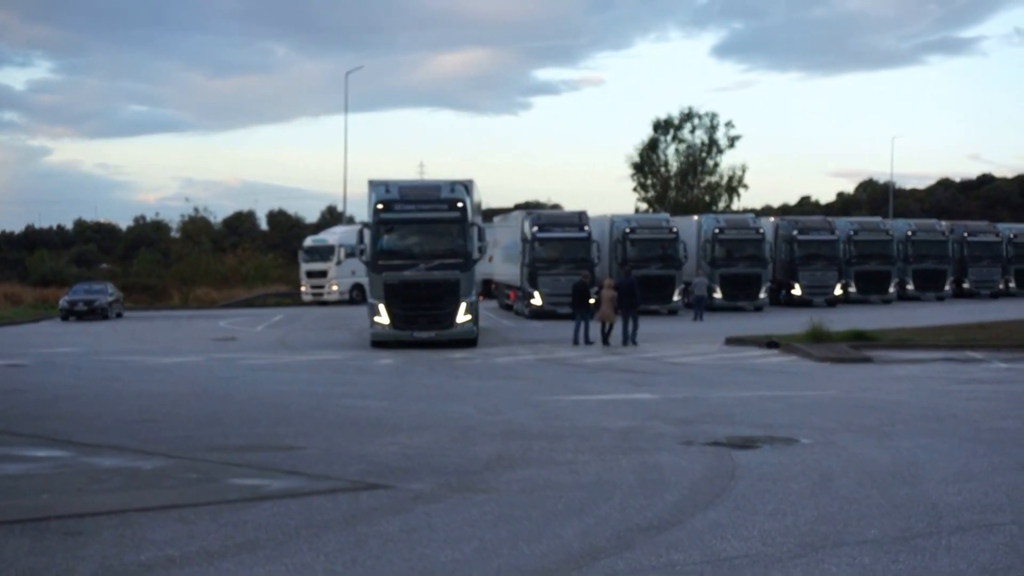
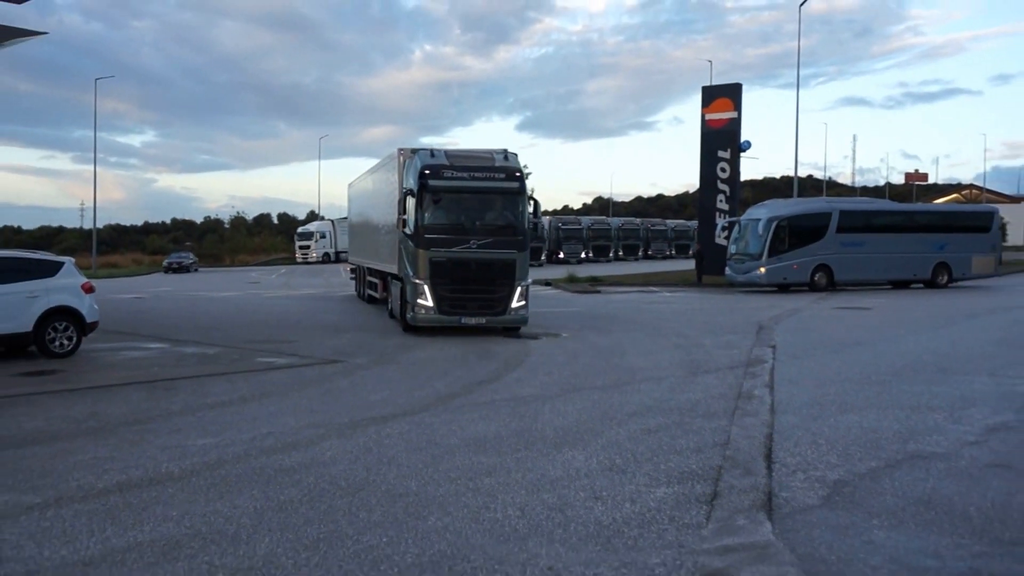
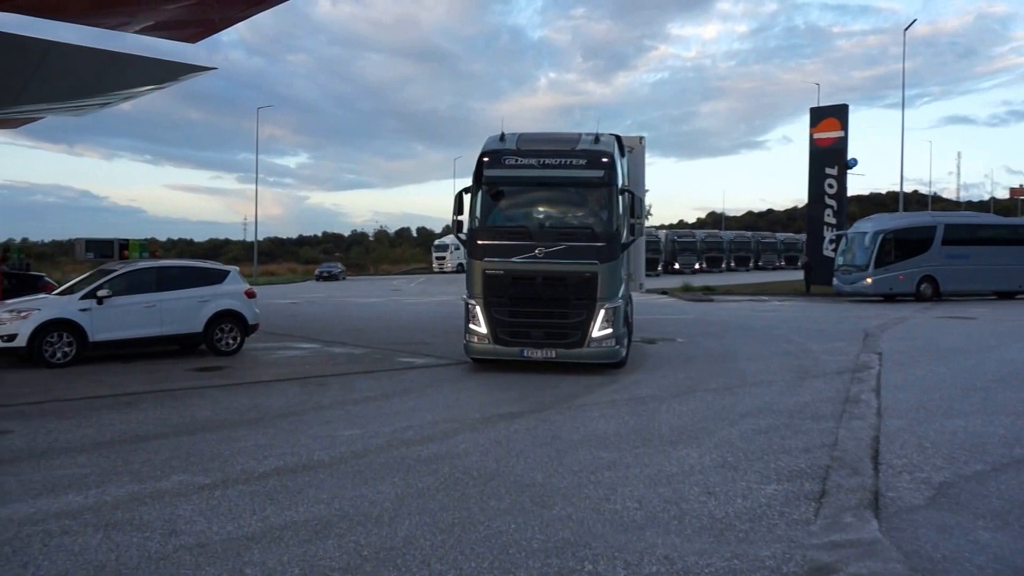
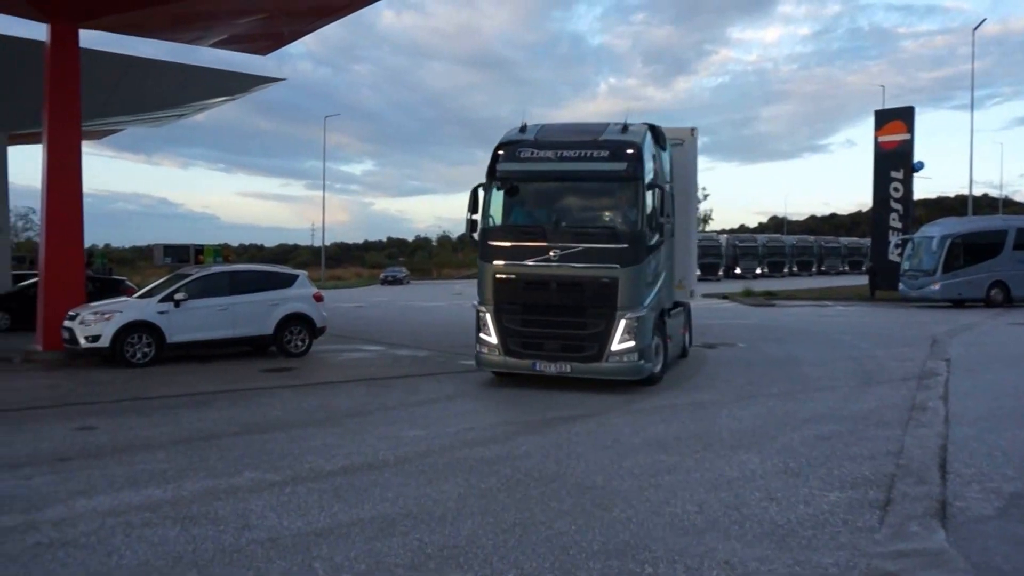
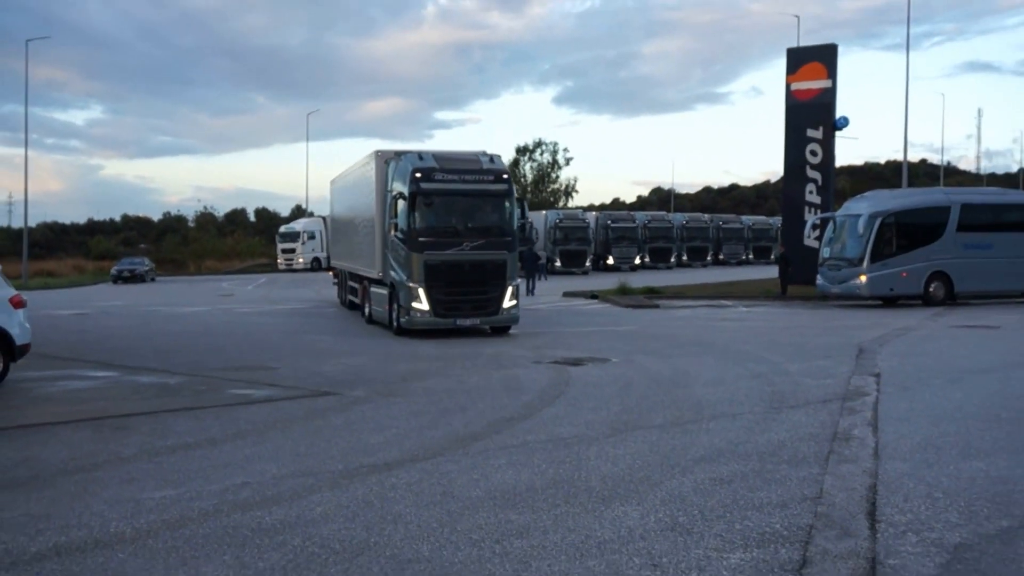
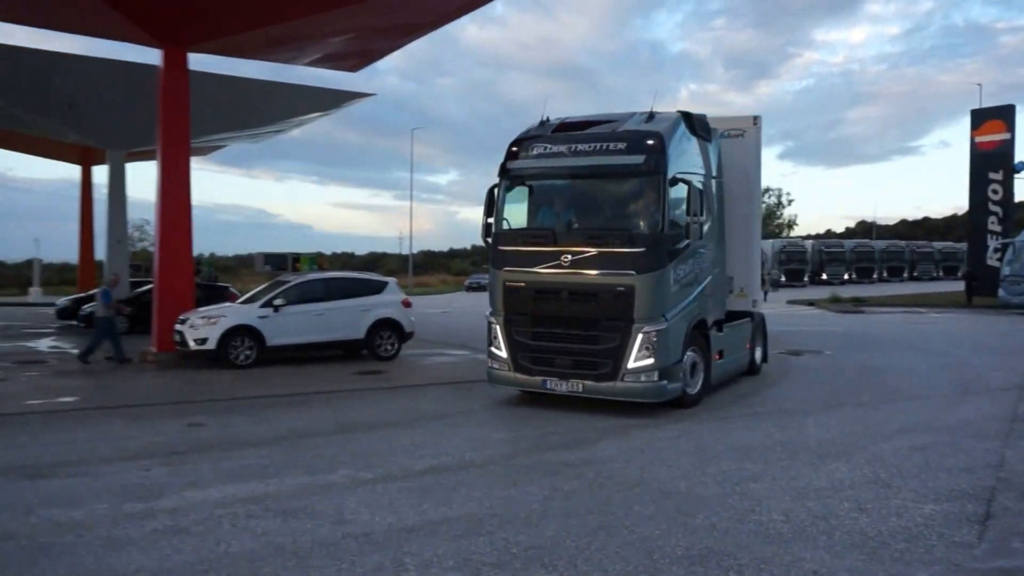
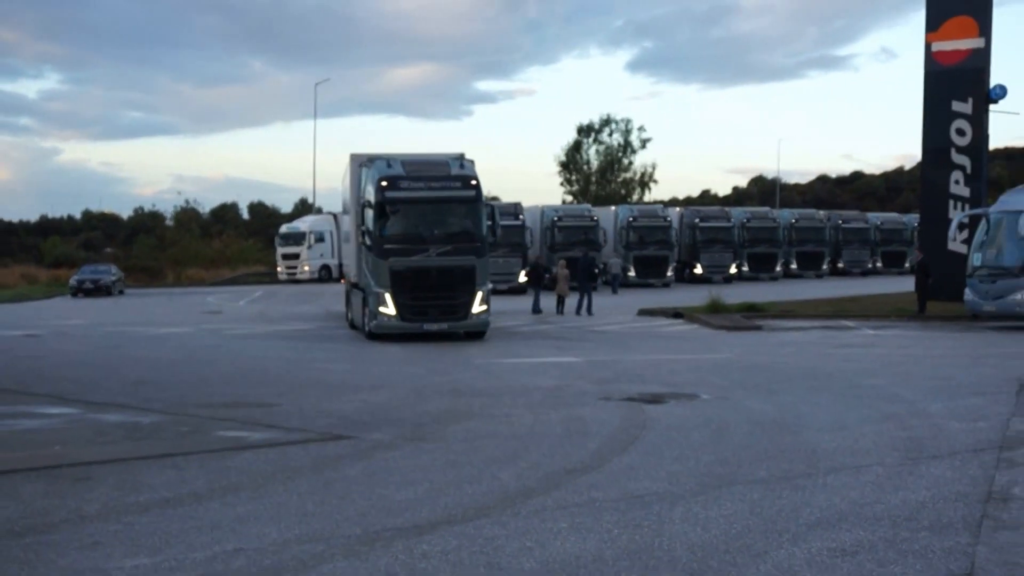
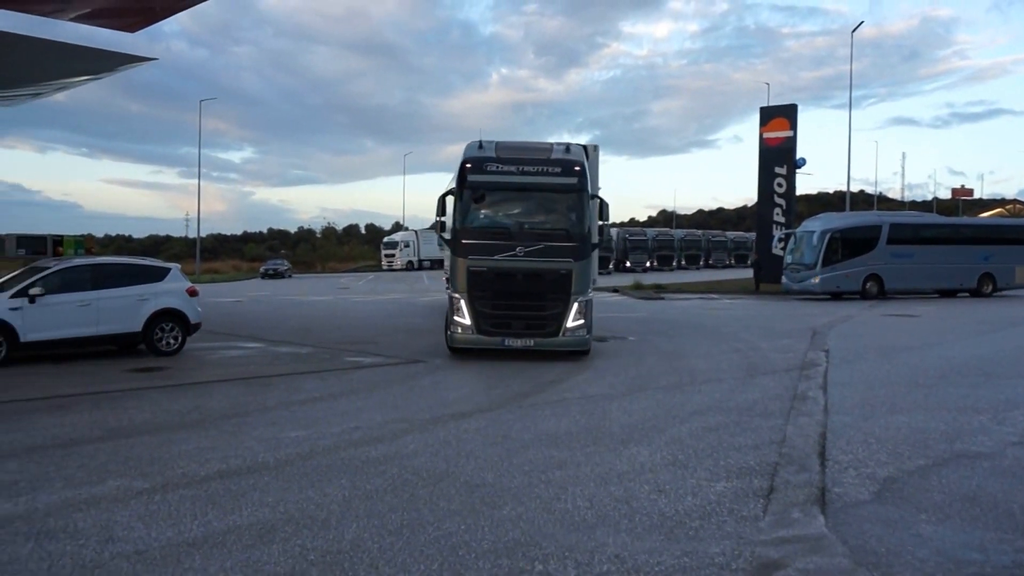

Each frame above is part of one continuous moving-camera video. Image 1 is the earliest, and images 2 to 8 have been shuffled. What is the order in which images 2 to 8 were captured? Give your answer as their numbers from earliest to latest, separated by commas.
7, 5, 2, 8, 3, 4, 6
